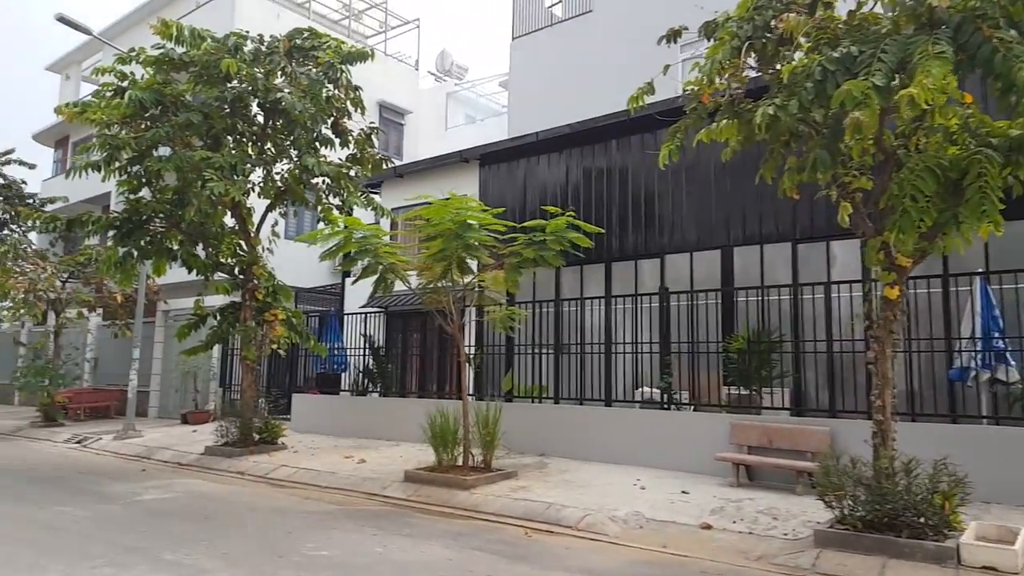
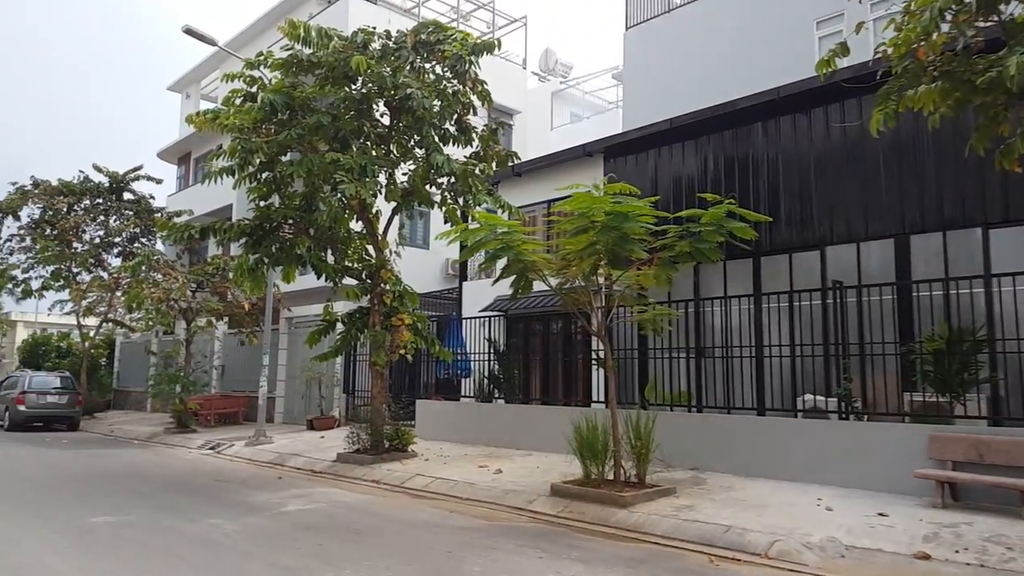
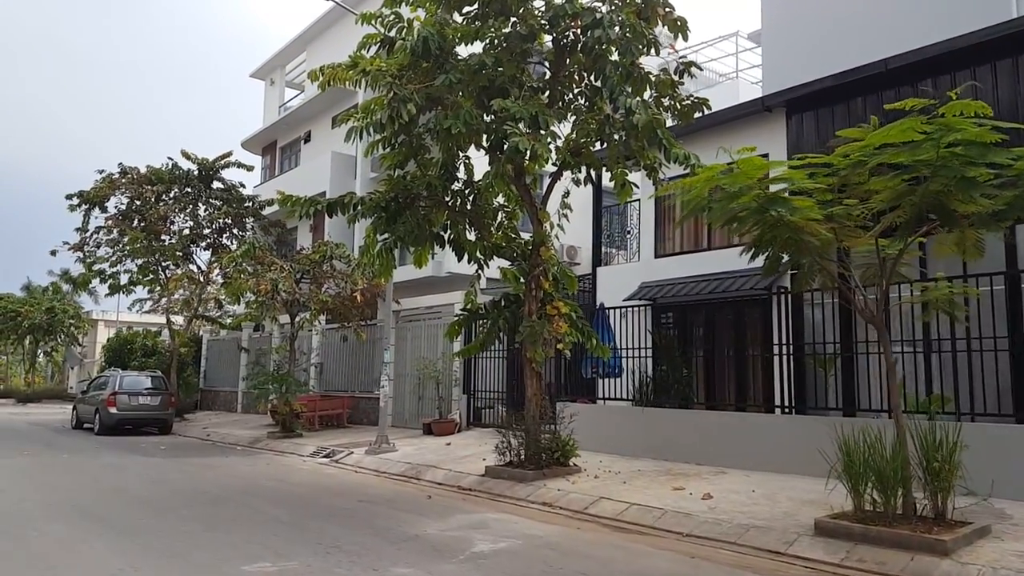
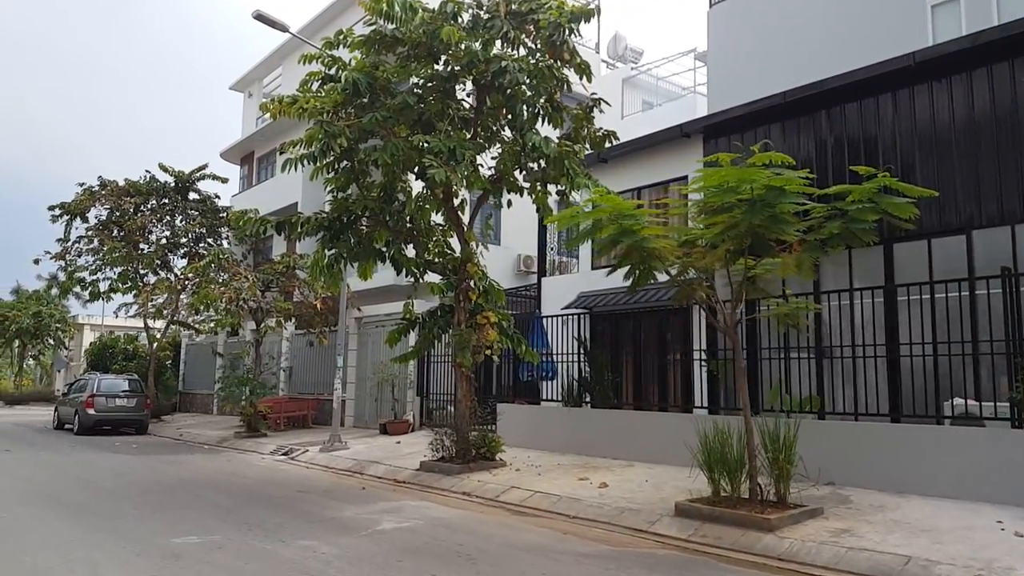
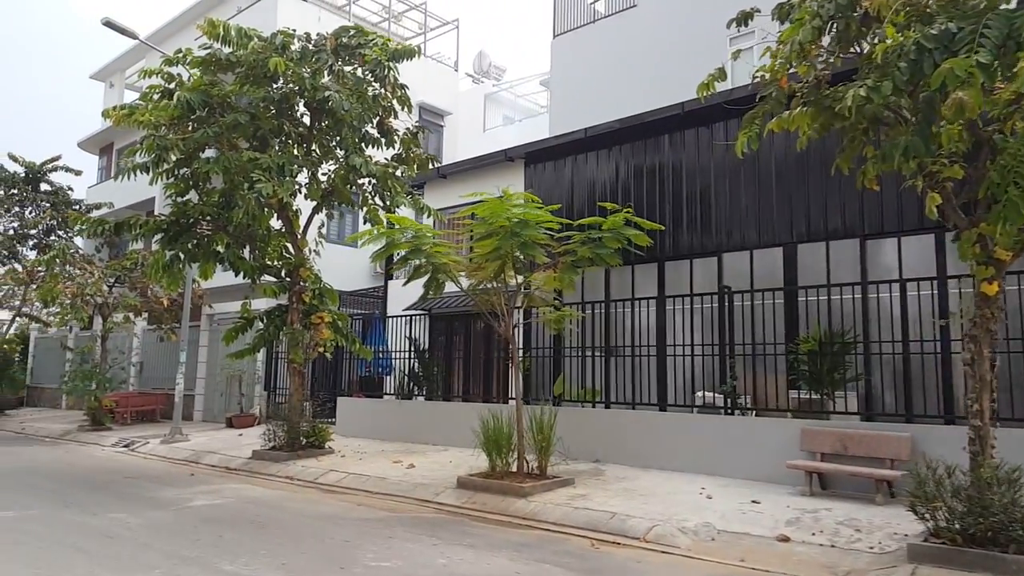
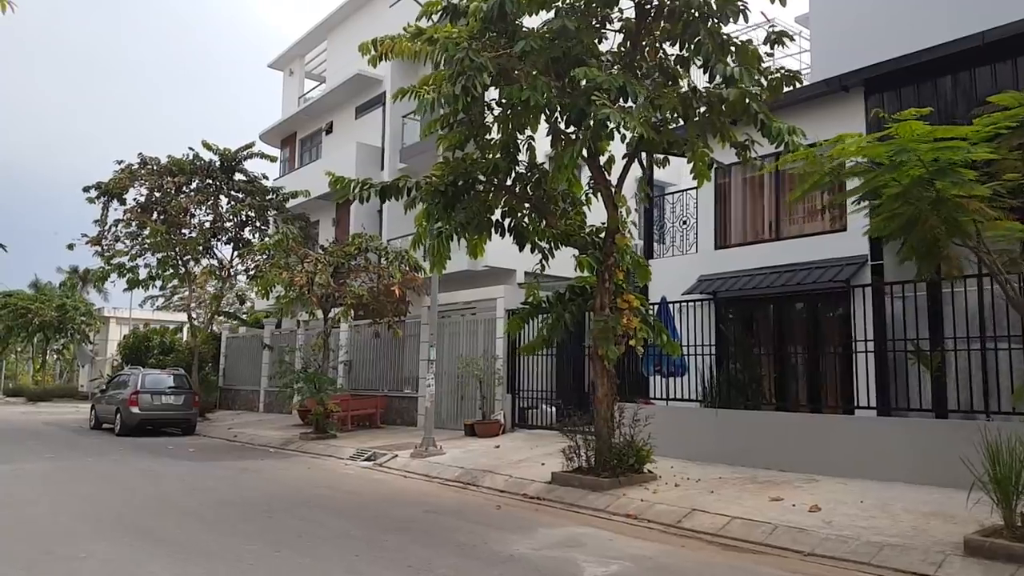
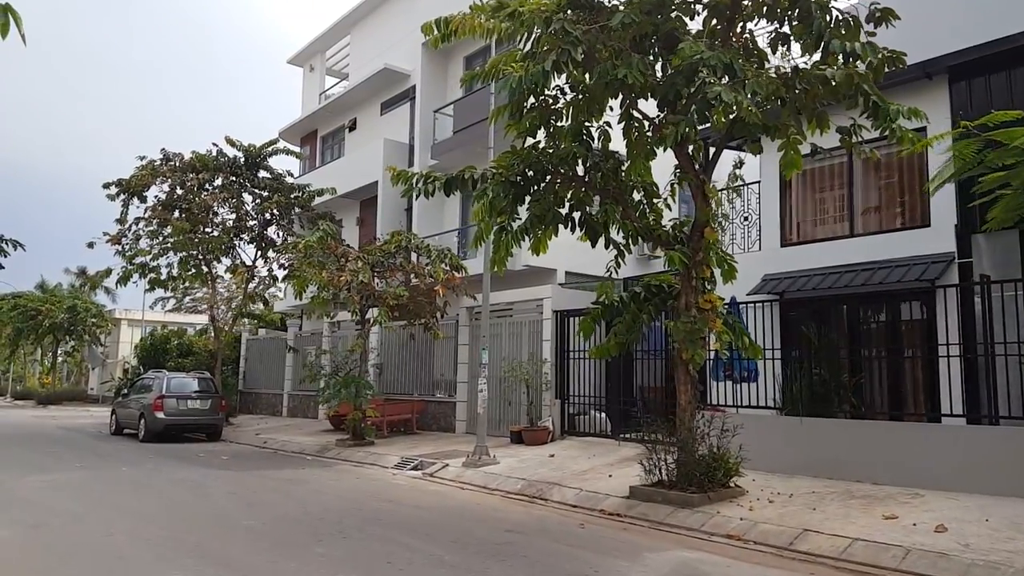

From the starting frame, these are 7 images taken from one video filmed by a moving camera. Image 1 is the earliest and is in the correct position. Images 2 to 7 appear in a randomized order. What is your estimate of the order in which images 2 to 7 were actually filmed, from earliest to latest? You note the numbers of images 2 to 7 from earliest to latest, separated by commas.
5, 2, 4, 3, 6, 7
